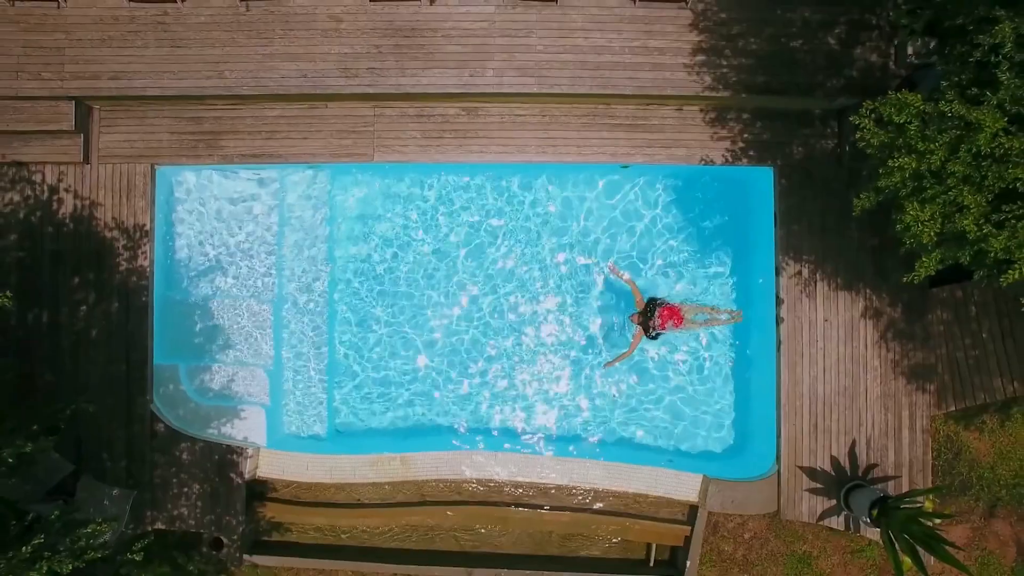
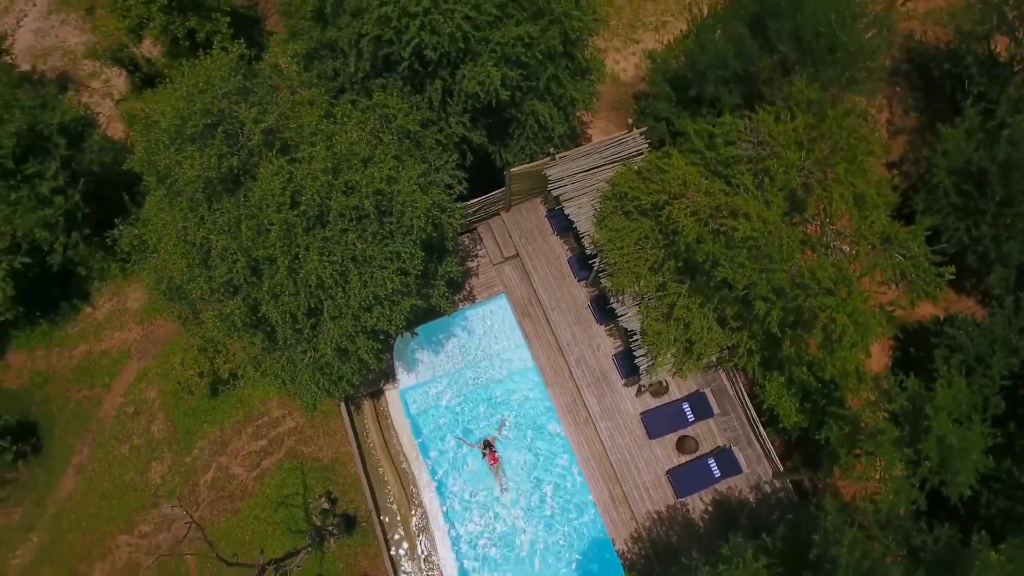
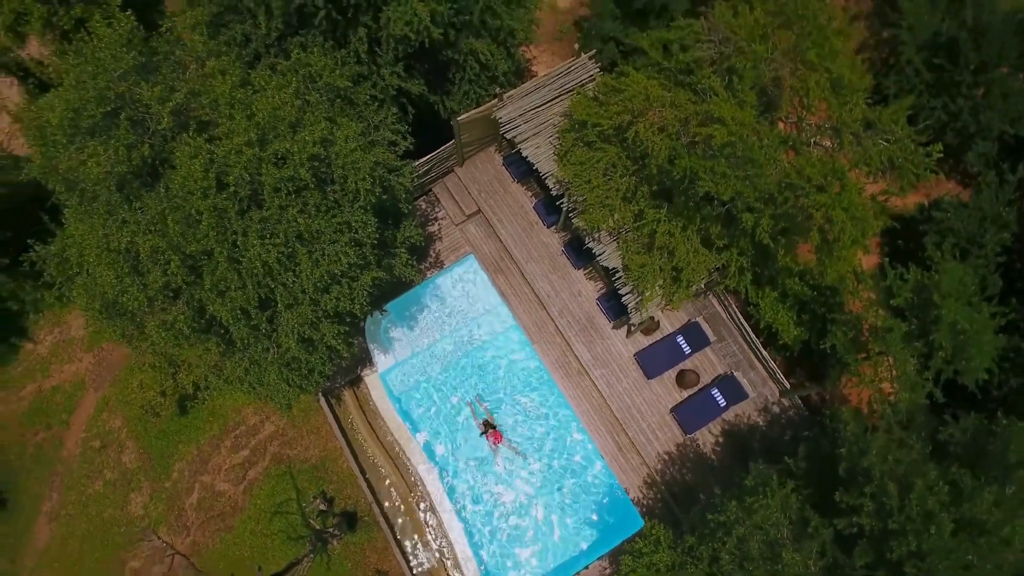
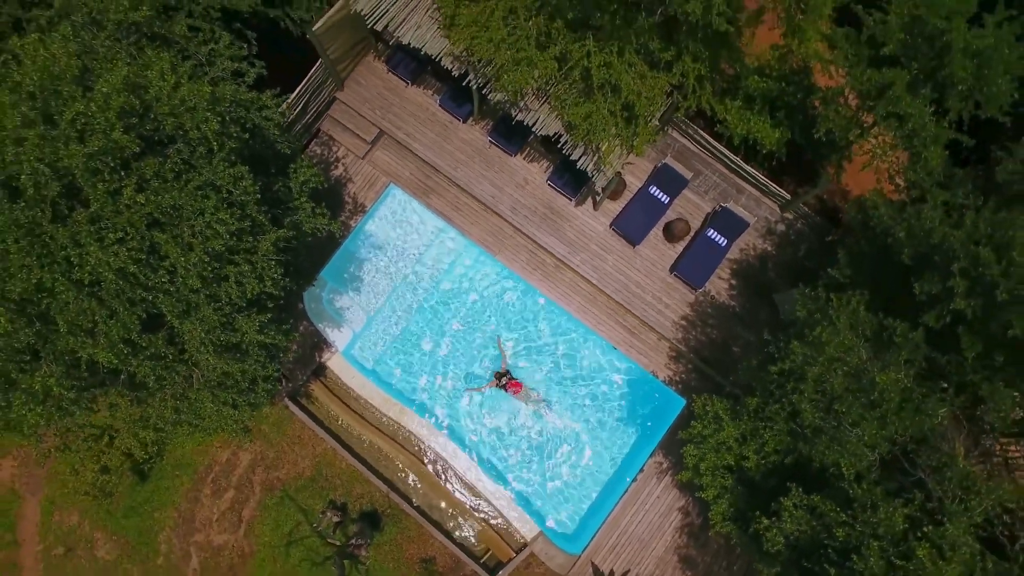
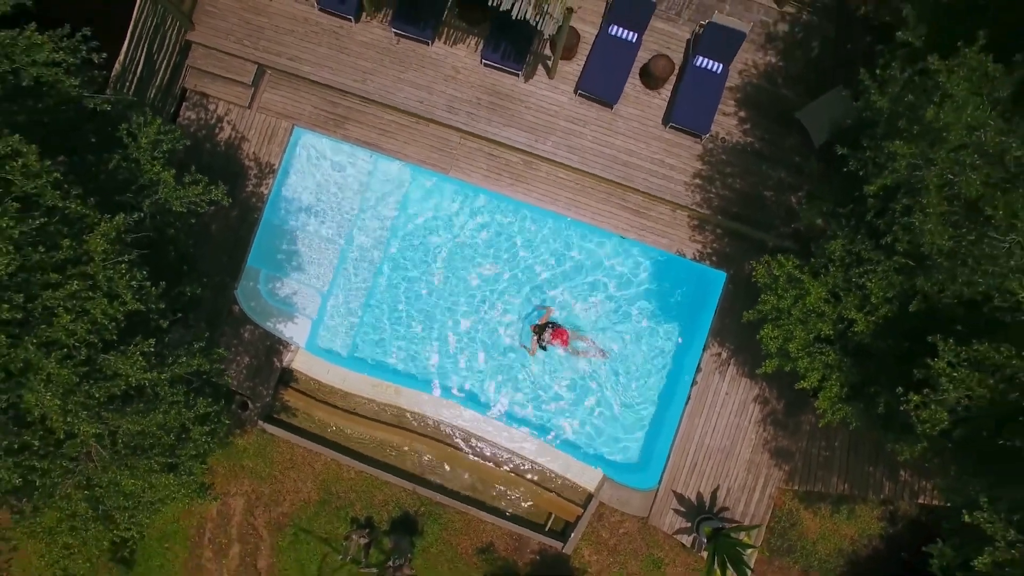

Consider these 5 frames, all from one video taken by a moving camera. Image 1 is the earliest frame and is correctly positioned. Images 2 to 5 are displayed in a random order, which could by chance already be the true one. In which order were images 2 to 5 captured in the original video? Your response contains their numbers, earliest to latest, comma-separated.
5, 4, 3, 2
